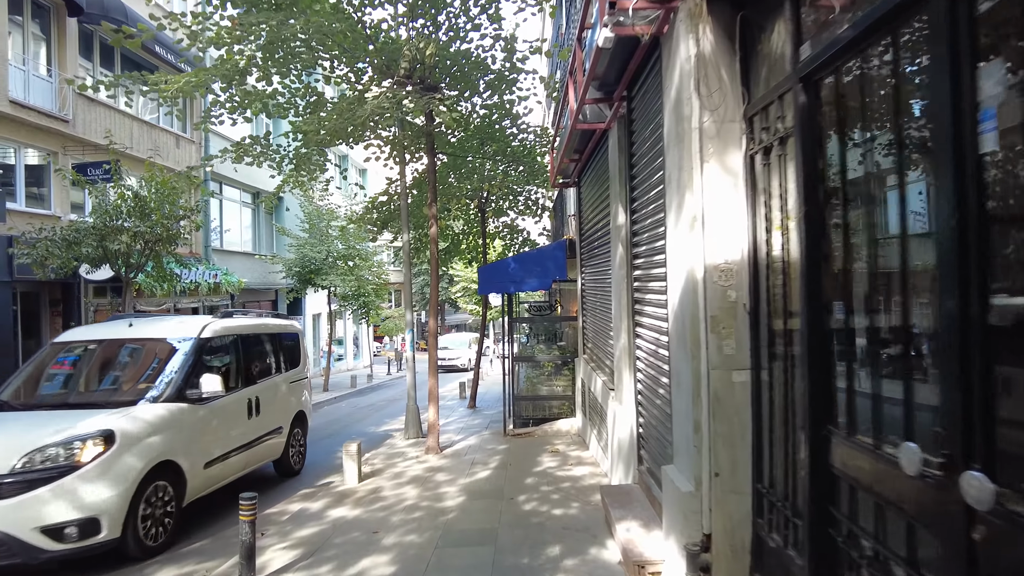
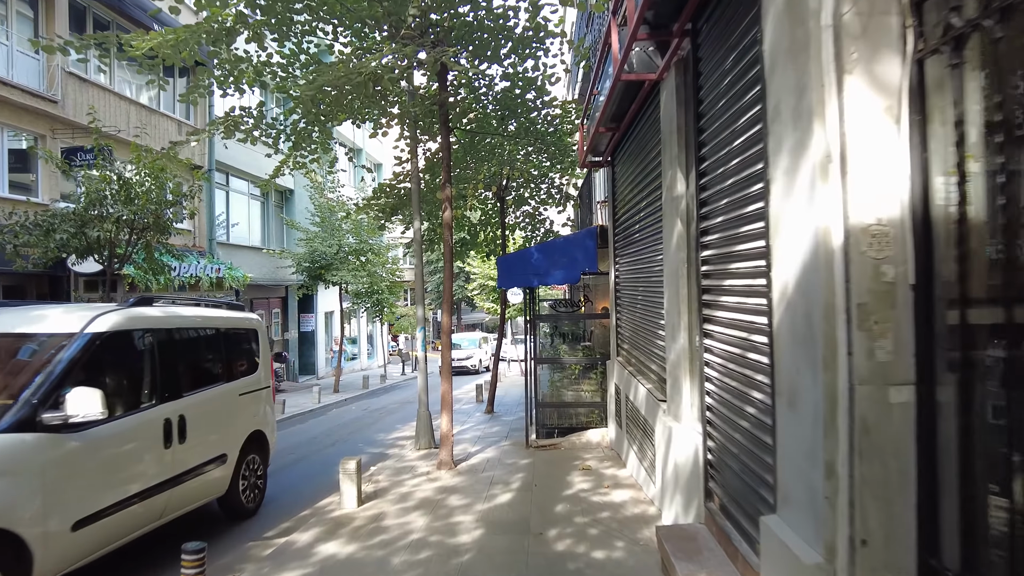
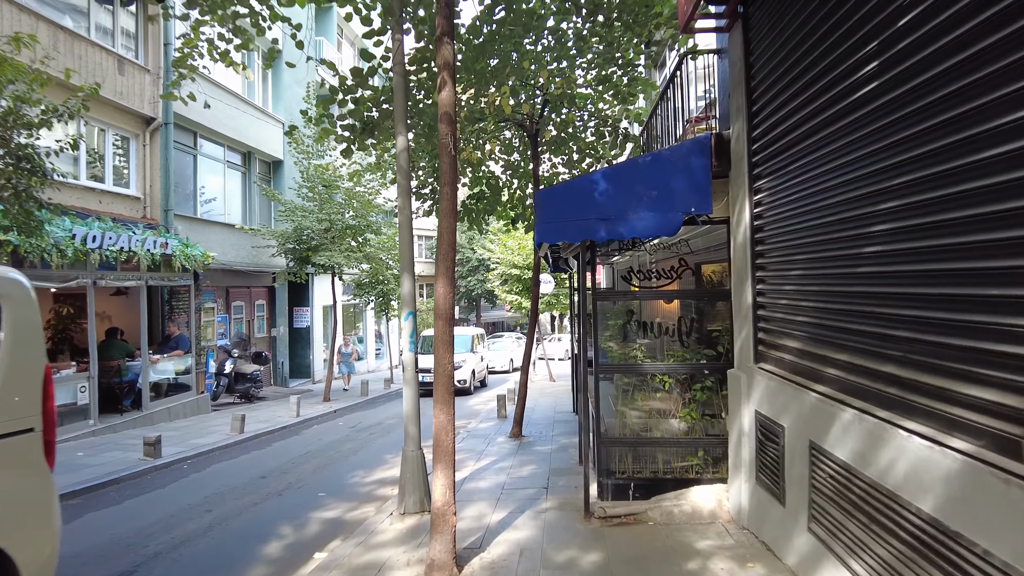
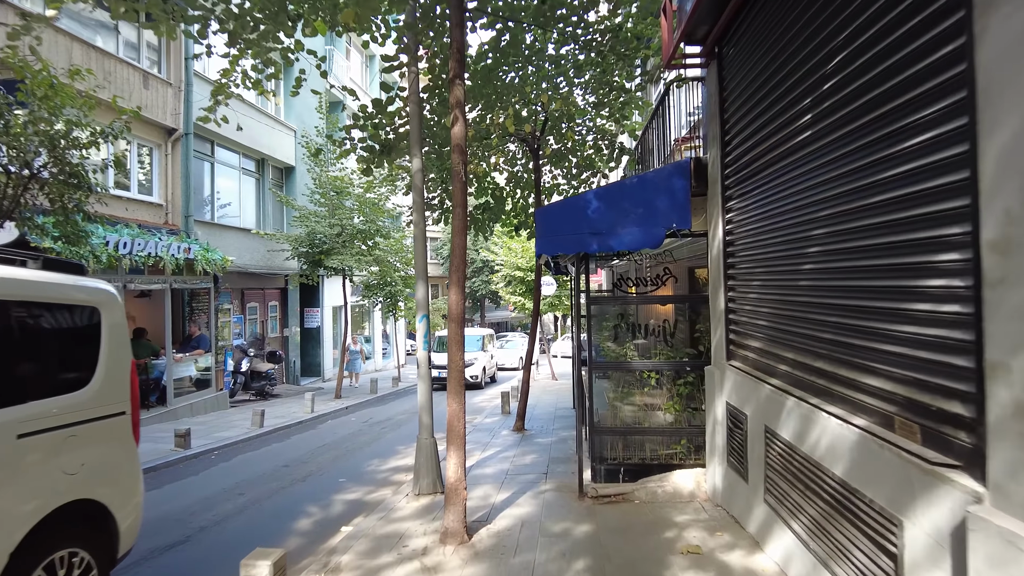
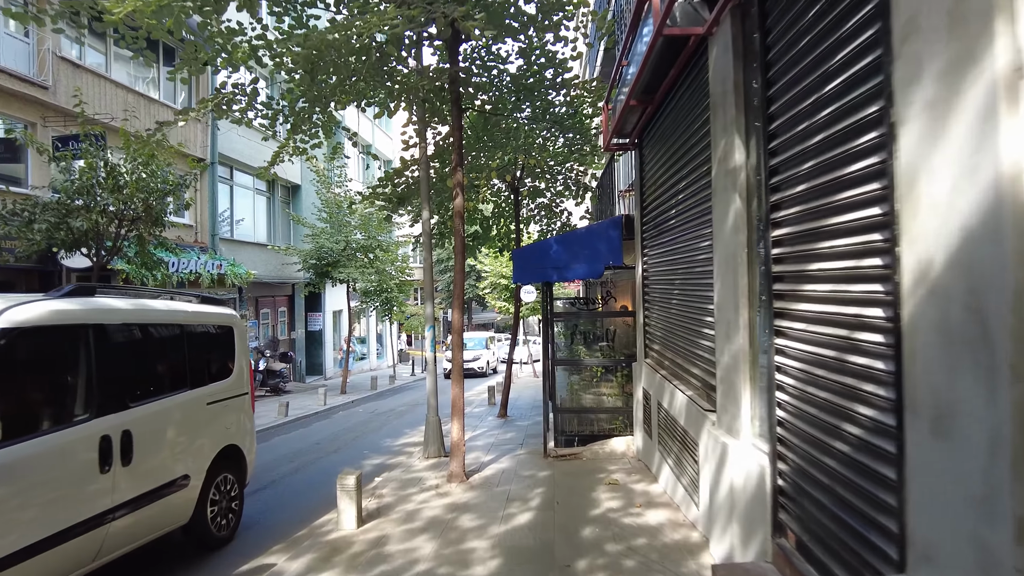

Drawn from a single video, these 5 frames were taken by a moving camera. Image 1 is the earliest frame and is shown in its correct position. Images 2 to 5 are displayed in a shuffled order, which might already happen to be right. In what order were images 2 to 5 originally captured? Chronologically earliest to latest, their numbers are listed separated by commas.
2, 5, 4, 3
